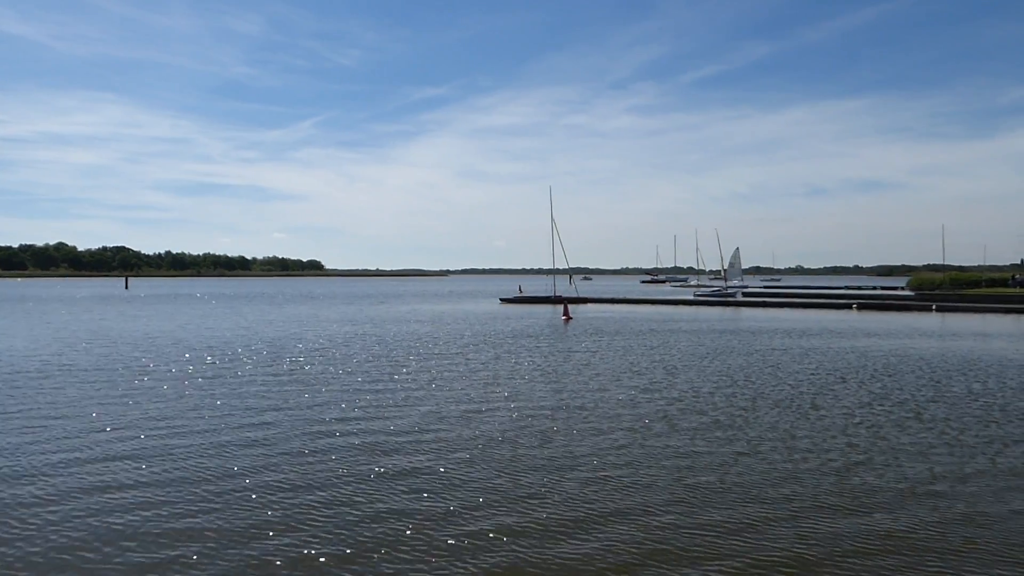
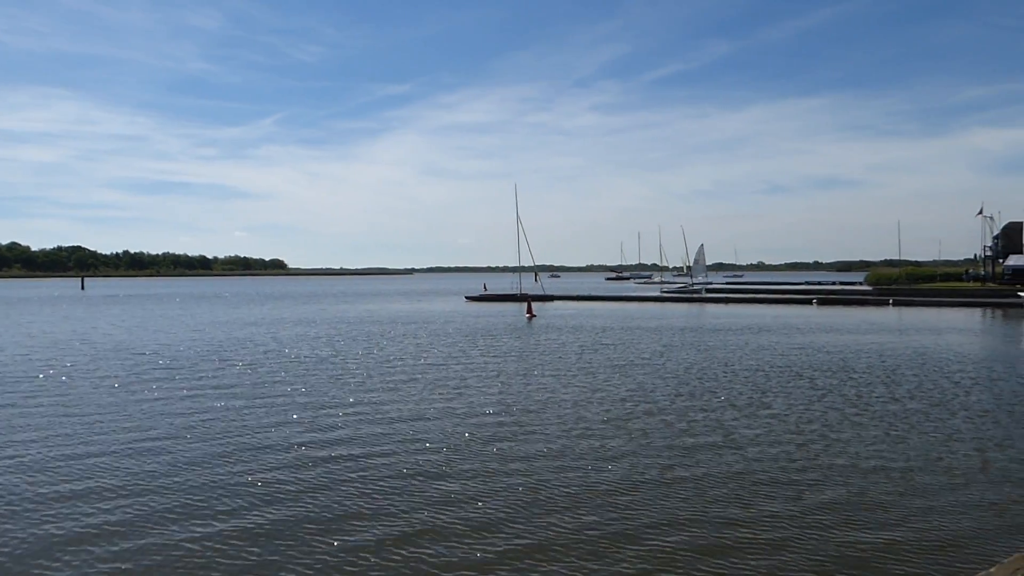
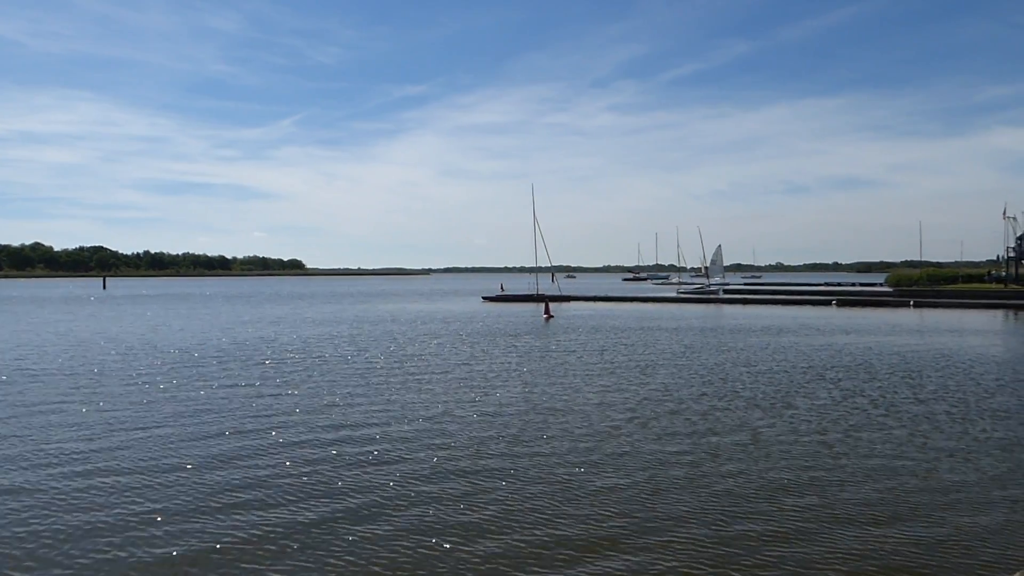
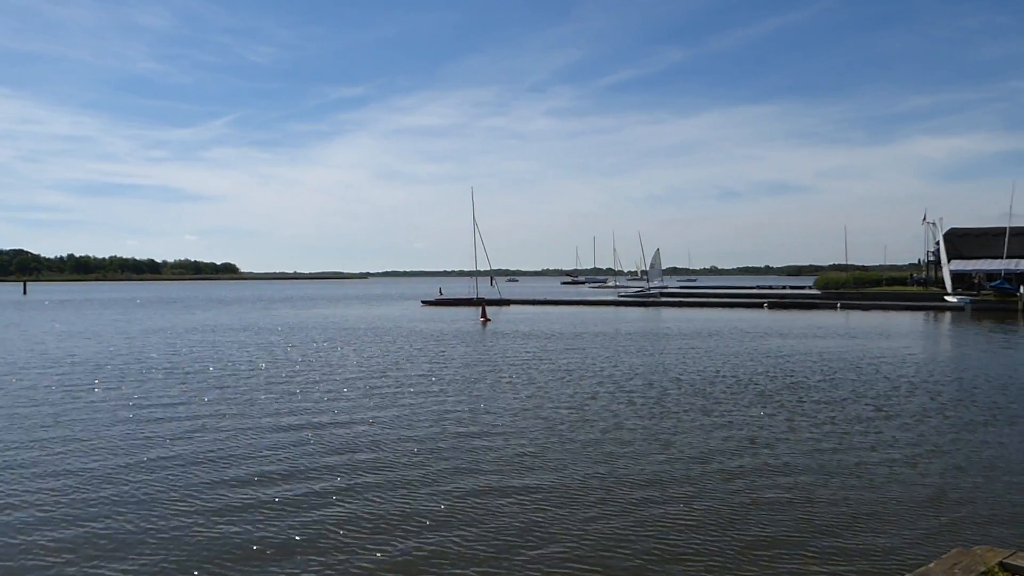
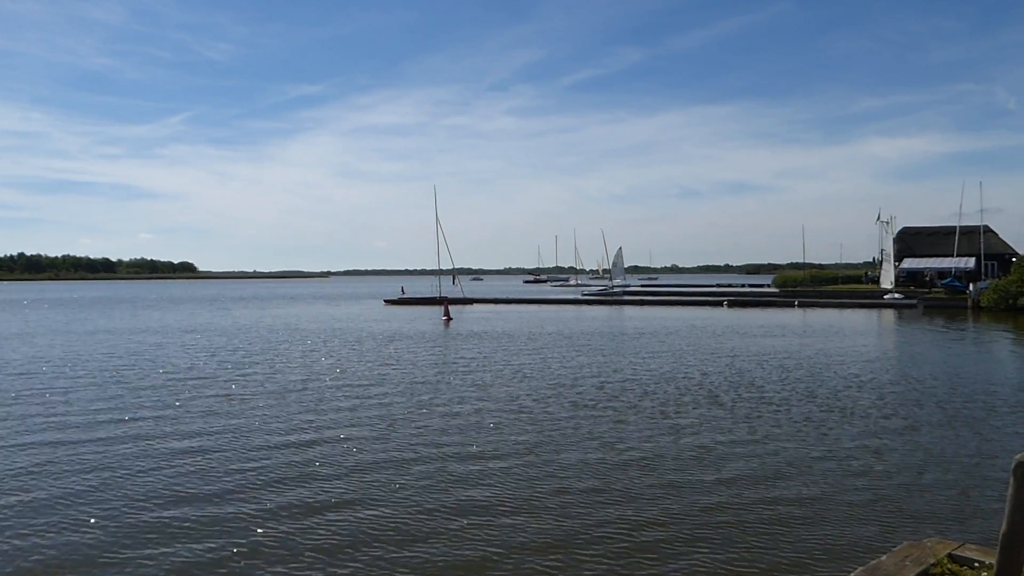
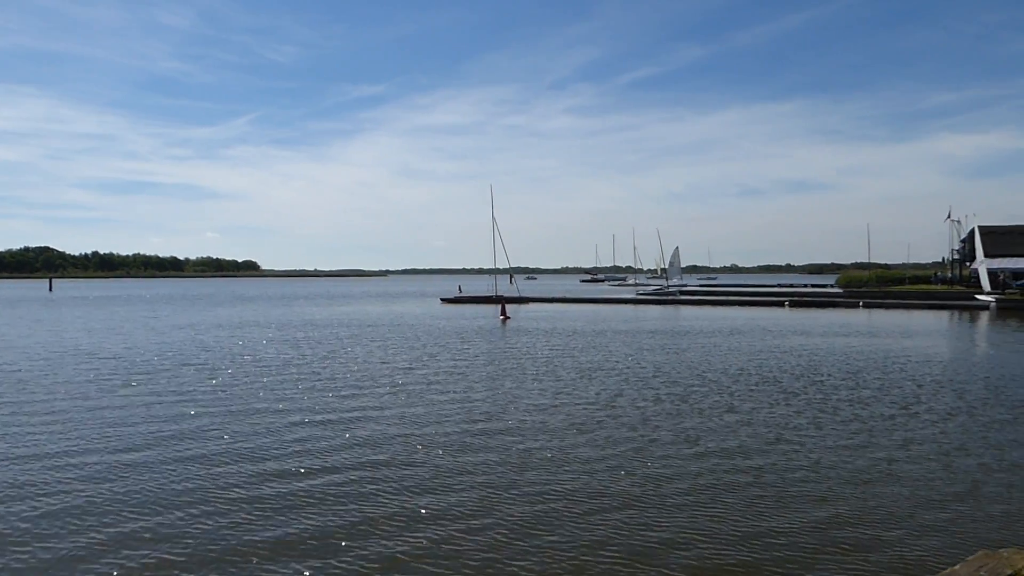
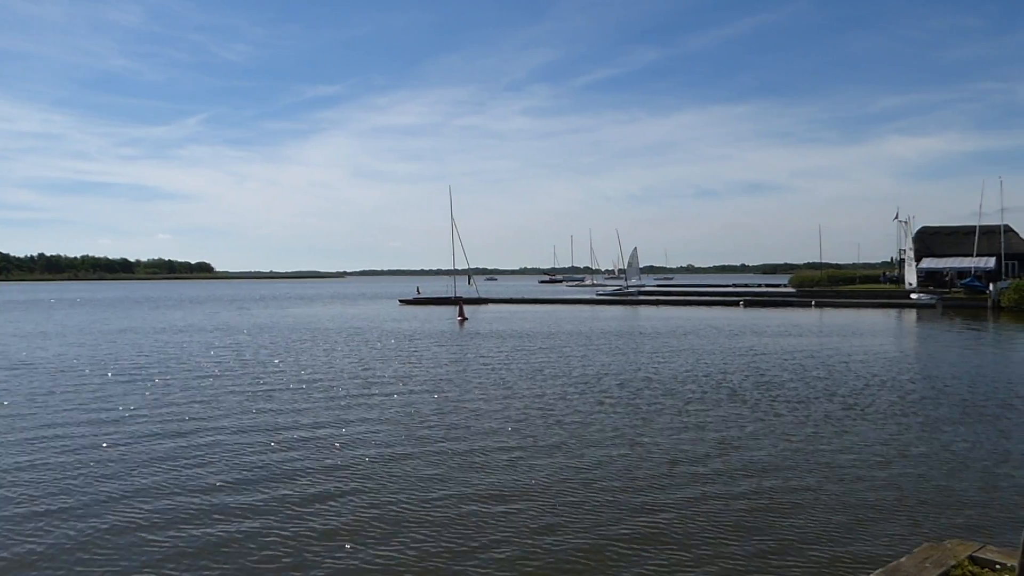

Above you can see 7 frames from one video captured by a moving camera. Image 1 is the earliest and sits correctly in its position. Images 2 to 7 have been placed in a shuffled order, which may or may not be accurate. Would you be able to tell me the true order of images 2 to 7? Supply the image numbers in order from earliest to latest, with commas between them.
3, 2, 6, 4, 7, 5
